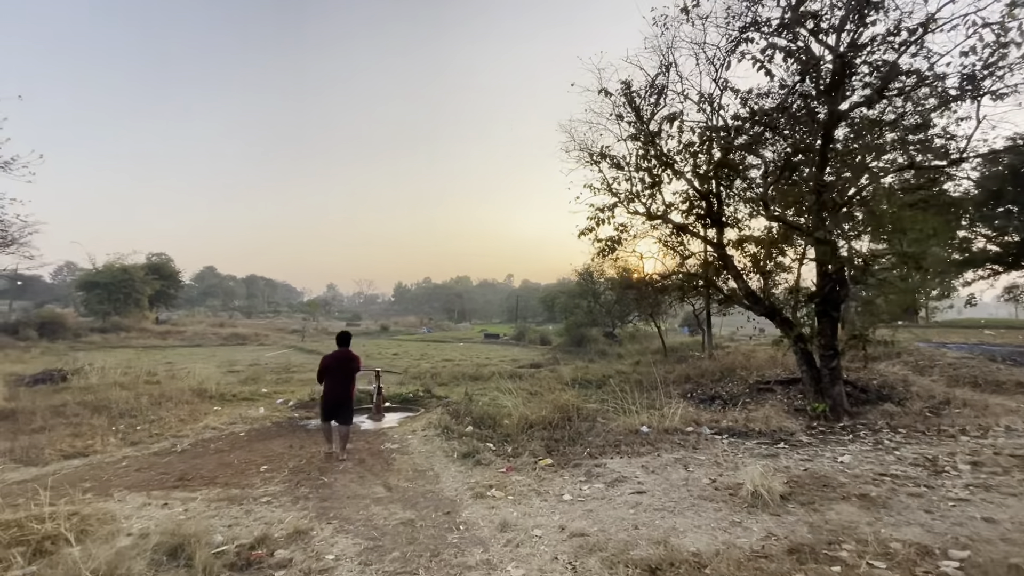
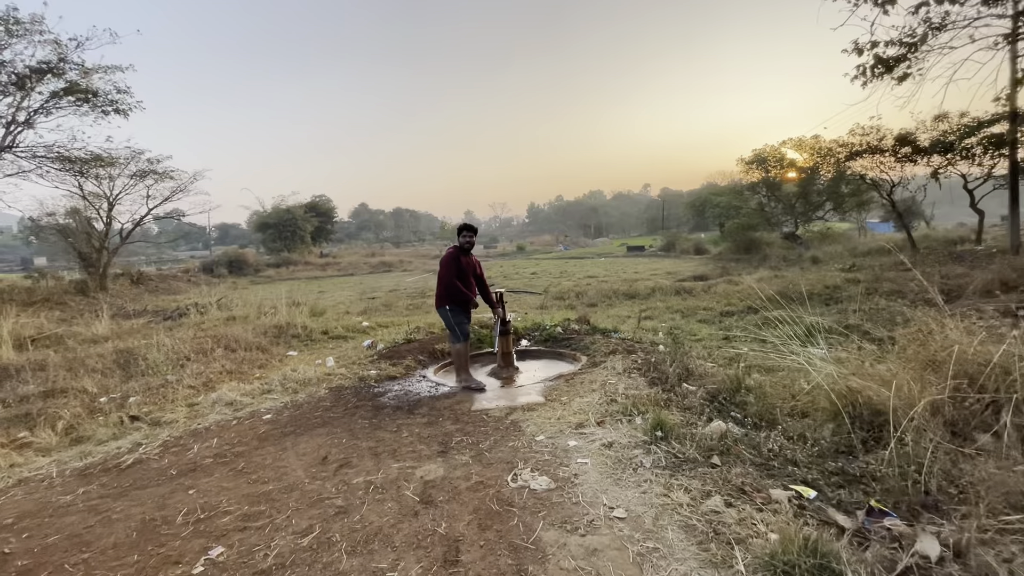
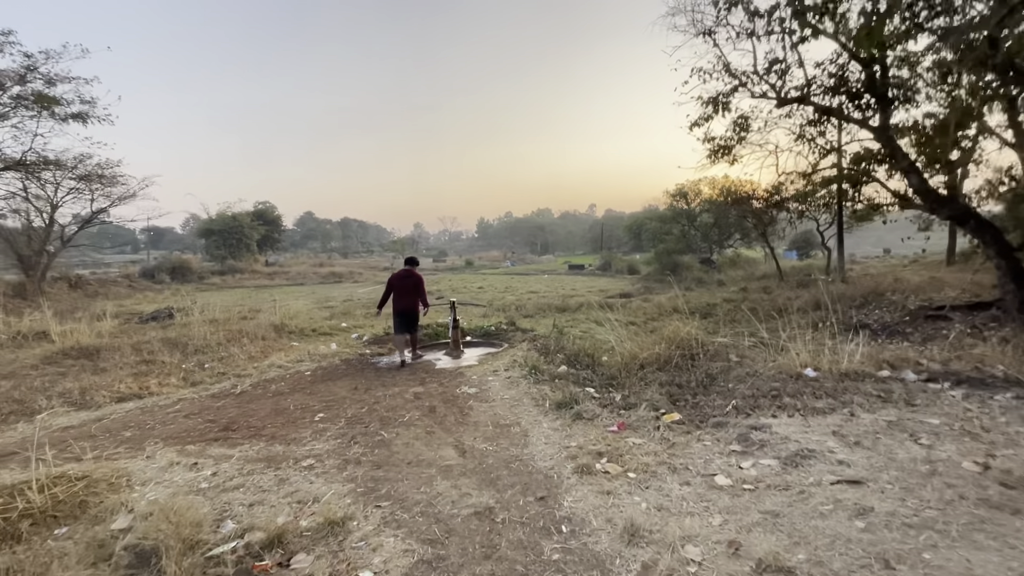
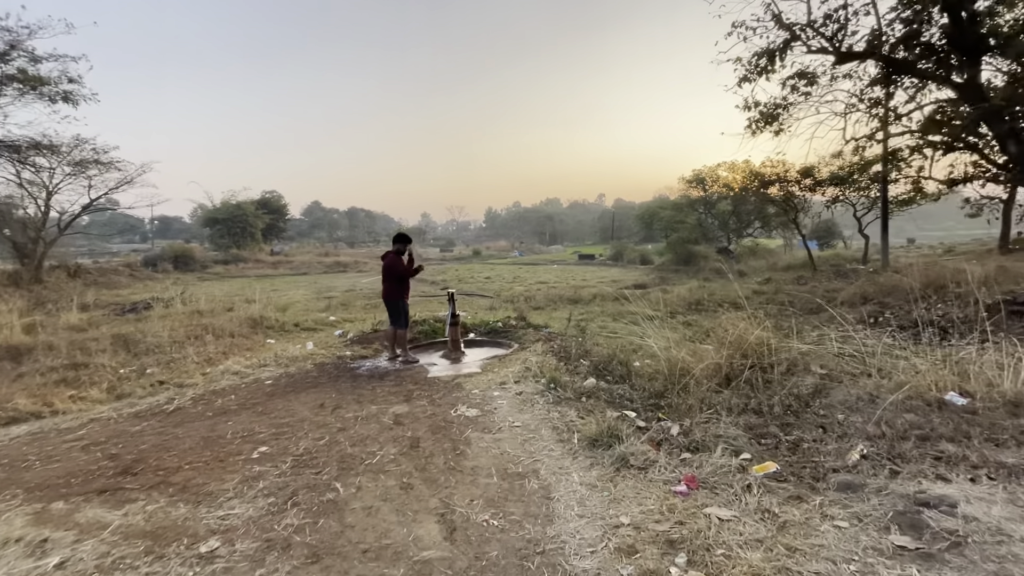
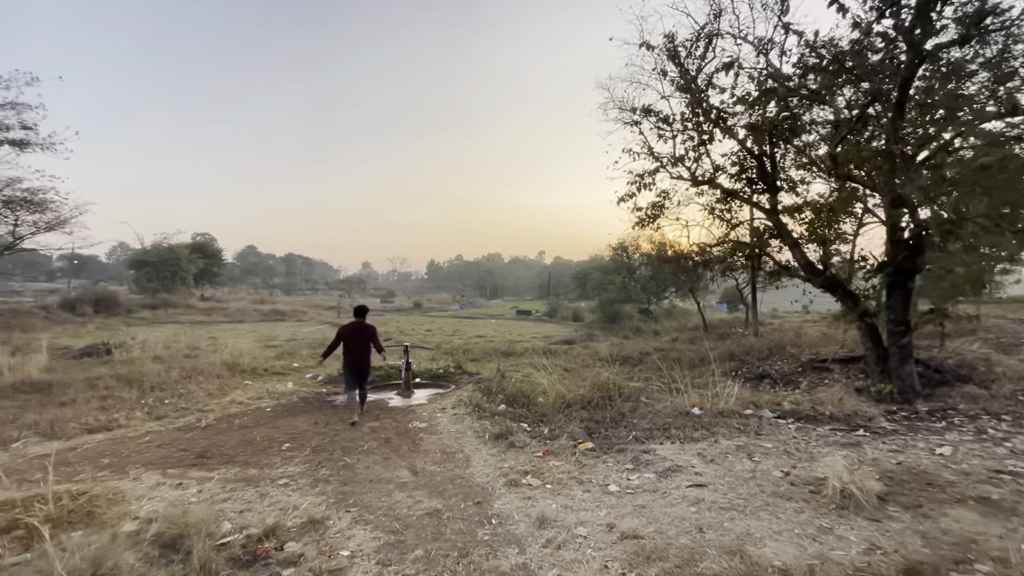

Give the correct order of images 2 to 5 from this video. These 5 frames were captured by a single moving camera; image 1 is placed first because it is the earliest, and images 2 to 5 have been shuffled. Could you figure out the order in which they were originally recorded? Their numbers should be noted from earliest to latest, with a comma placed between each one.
5, 3, 4, 2
